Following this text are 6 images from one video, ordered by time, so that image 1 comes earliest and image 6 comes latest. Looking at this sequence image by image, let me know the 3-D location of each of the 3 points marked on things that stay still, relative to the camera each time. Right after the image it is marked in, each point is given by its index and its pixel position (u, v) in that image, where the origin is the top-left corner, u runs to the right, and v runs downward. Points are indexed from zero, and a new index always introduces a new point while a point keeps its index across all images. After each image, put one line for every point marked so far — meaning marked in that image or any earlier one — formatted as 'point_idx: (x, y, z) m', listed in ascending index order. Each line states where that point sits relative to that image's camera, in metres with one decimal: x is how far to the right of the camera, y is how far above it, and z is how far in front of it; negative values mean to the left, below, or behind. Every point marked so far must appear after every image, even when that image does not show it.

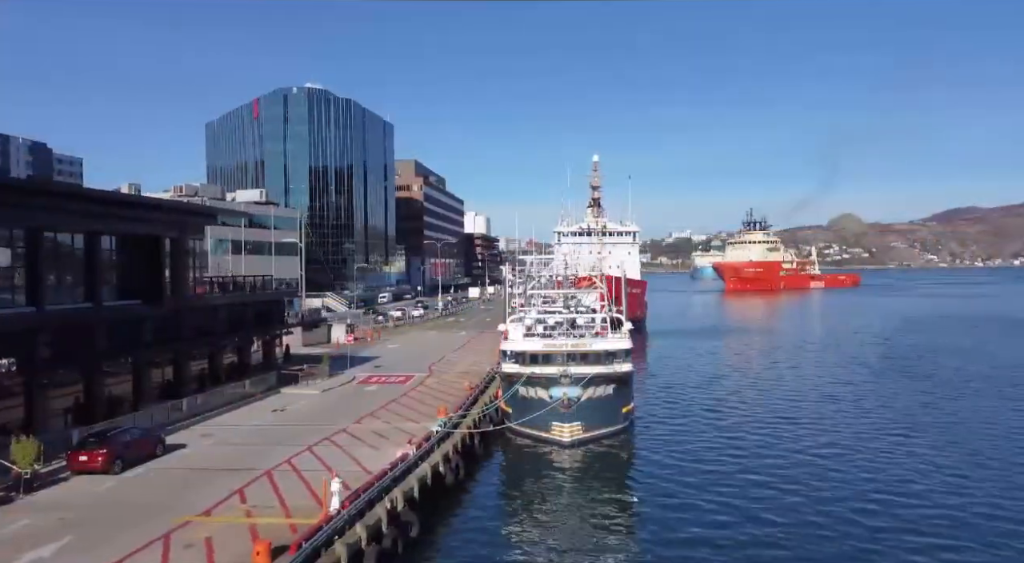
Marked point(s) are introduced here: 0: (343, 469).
0: (-3.8, -4.2, +14.7) m
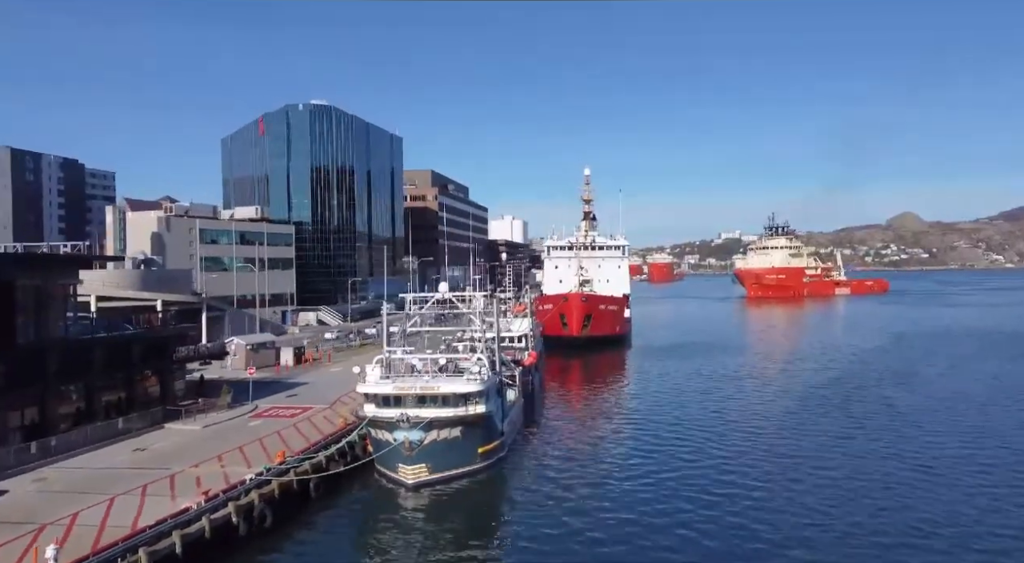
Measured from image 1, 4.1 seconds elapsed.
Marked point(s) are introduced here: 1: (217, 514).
0: (-9.1, -5.6, +15.3) m
1: (-7.3, -5.8, +16.6) m
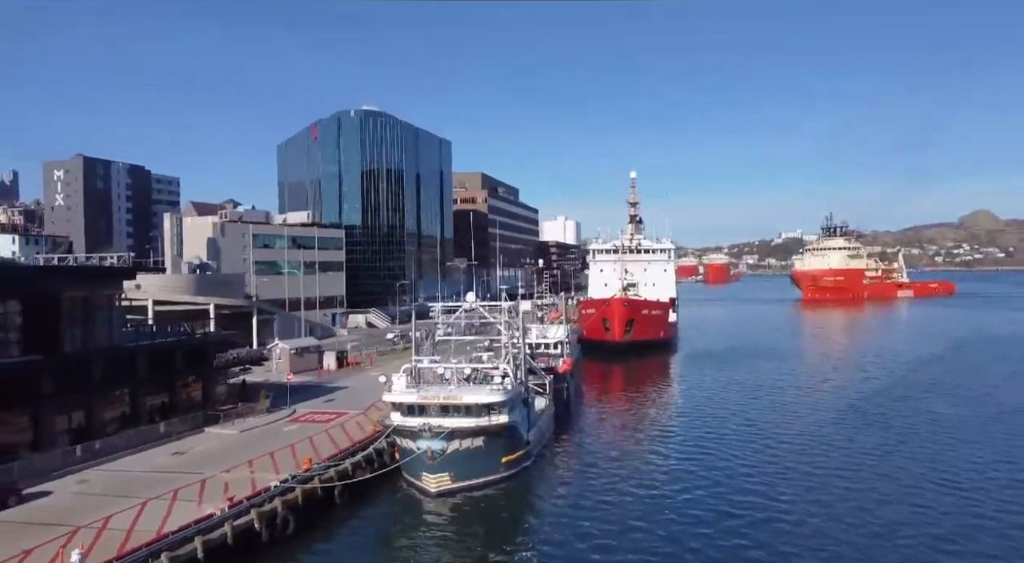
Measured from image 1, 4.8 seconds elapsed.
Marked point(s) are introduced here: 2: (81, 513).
0: (-8.9, -5.9, +16.0) m
1: (-7.0, -6.1, +17.1) m
2: (-11.0, -5.9, +17.1) m
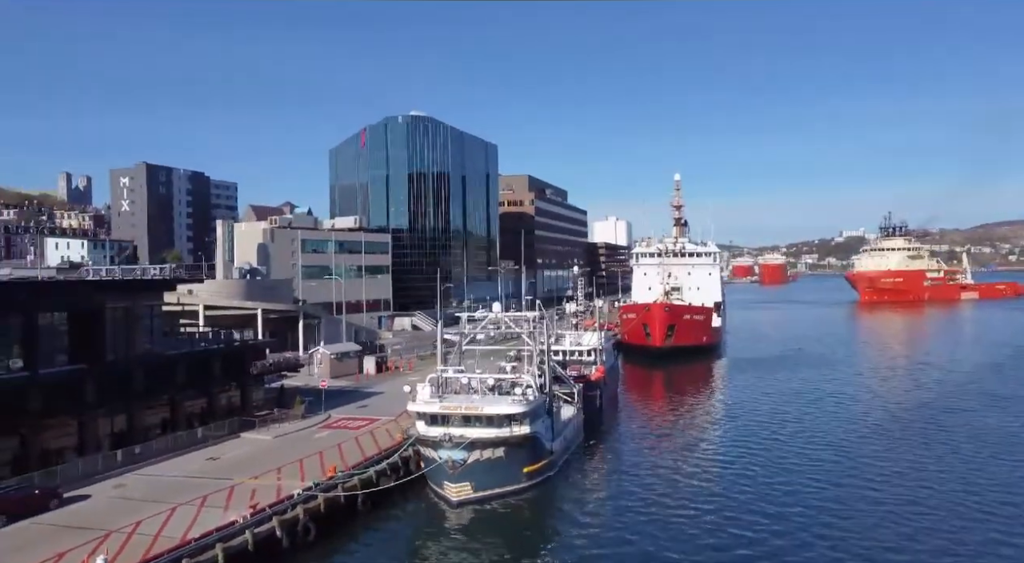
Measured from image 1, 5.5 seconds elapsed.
0: (-8.6, -6.3, +16.7) m
1: (-6.7, -6.5, +17.7) m
2: (-10.7, -6.3, +18.0) m
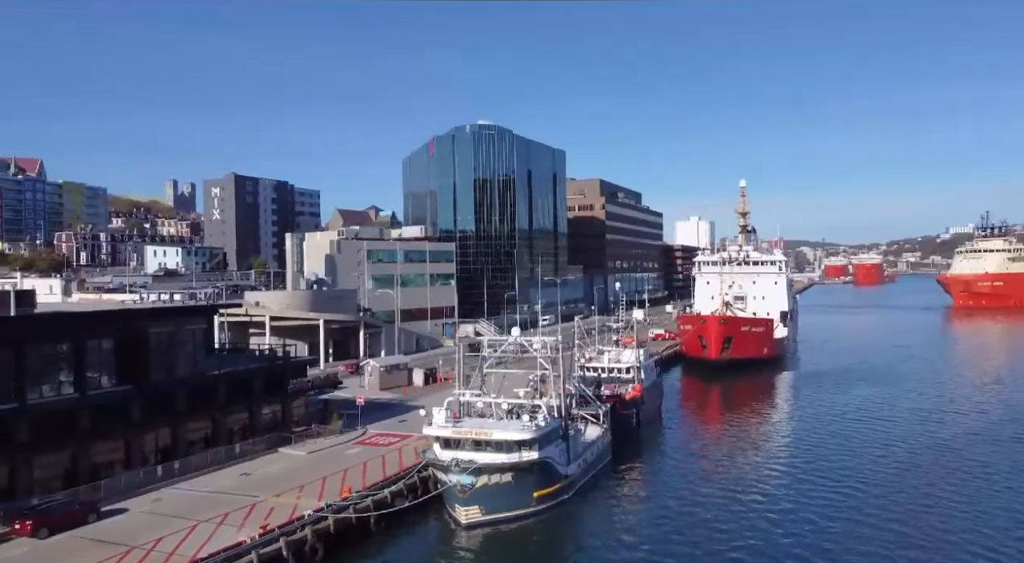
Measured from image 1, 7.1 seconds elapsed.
0: (-9.0, -7.3, +18.0) m
1: (-6.9, -7.5, +18.8) m
2: (-10.9, -7.4, +19.6) m
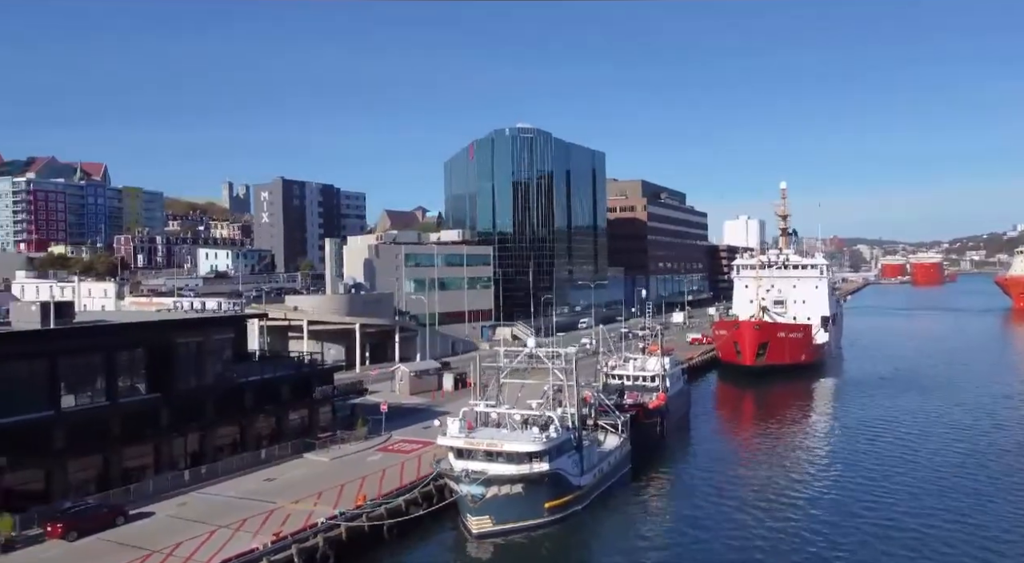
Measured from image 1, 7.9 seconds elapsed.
0: (-8.9, -7.8, +18.9) m
1: (-6.8, -8.0, +19.5) m
2: (-10.7, -7.8, +20.5) m
